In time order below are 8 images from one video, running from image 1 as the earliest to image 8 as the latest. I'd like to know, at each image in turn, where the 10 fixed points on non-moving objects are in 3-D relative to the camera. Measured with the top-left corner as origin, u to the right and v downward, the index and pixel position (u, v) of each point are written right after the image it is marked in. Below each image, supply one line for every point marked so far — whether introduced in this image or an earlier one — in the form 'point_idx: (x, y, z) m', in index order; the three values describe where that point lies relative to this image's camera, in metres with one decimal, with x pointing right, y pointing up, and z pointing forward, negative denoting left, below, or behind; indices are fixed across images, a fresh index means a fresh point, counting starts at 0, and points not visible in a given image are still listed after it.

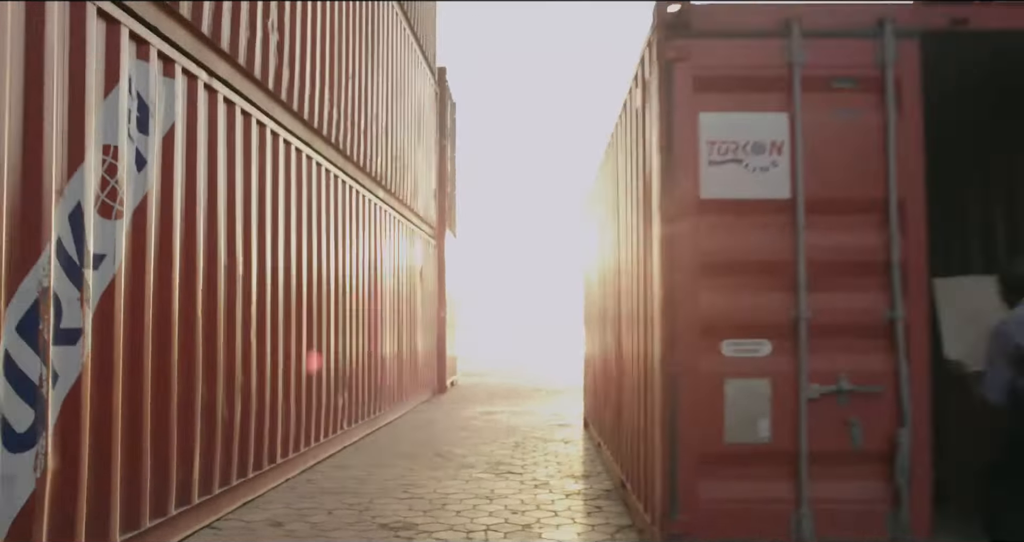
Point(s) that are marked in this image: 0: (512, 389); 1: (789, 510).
0: (0.0, -2.2, +15.3) m
1: (+1.3, -1.1, +3.8) m
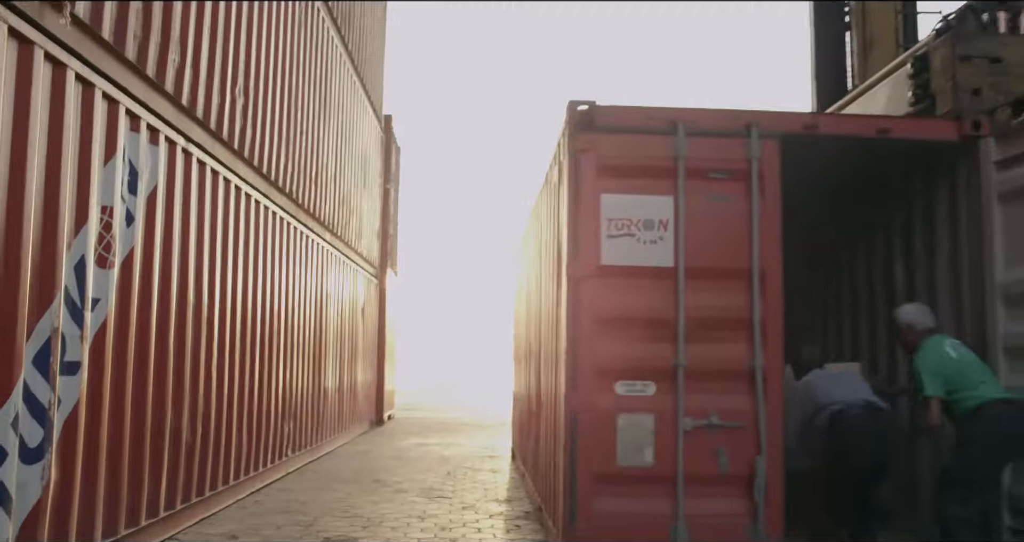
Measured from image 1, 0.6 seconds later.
0: (-1.3, -3.0, +15.9) m
1: (+0.9, -1.4, +4.6) m
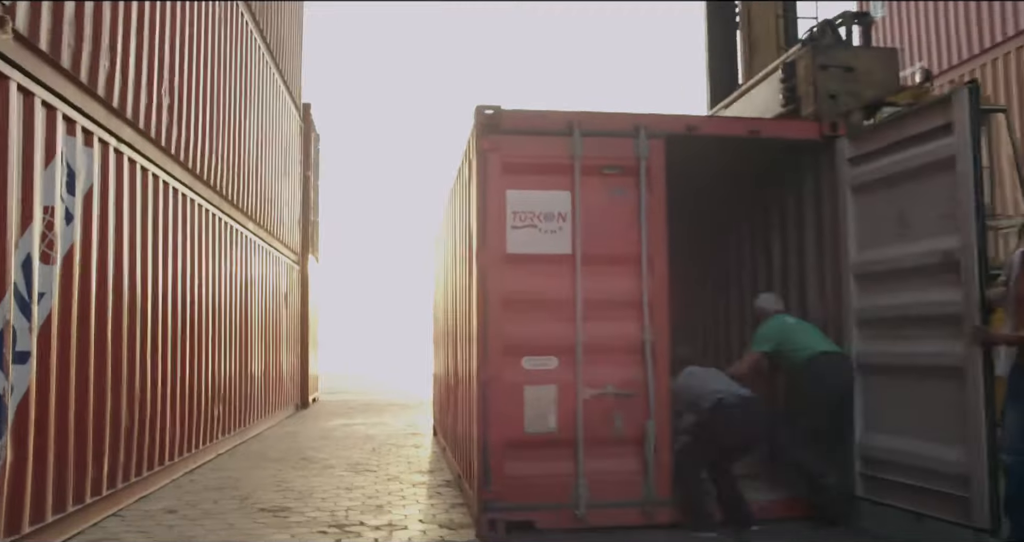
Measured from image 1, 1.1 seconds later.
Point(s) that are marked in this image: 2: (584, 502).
0: (-2.9, -2.7, +16.3) m
1: (+0.4, -1.3, +5.2) m
2: (+0.5, -1.5, +5.2) m
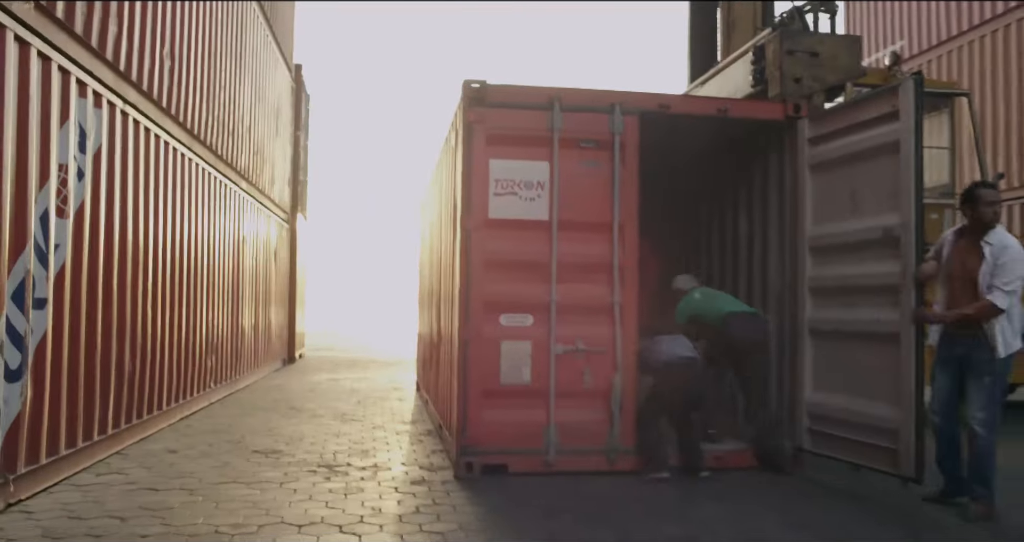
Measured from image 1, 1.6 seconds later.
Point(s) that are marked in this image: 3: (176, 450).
0: (-3.3, -1.9, +16.8) m
1: (+0.2, -1.1, +5.7) m
2: (+0.3, -1.2, +5.7) m
3: (-2.5, -1.3, +6.0) m
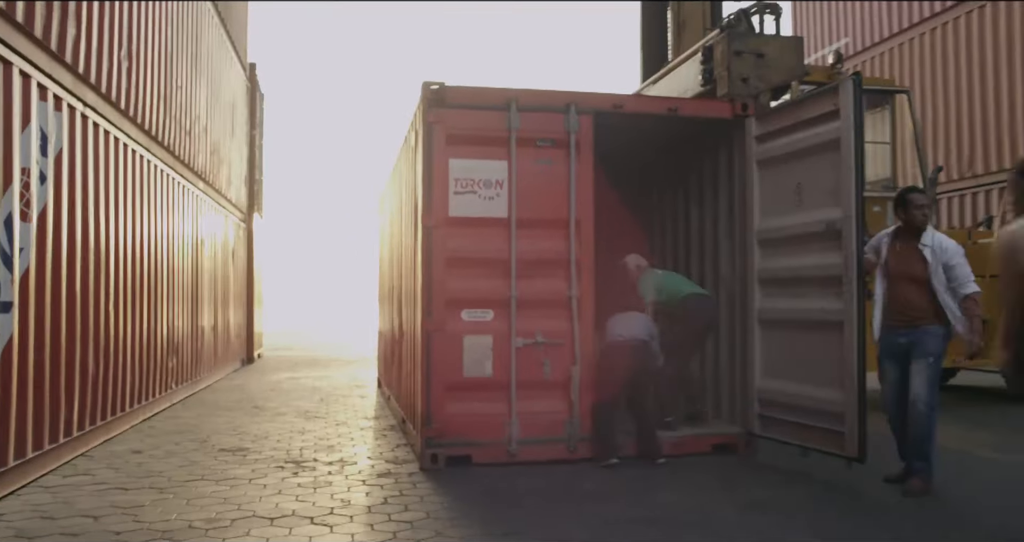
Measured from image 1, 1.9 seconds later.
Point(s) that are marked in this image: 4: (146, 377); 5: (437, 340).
0: (-4.1, -1.8, +16.8) m
1: (-0.1, -1.1, +5.9) m
2: (0.0, -1.2, +5.9) m
3: (-2.8, -1.4, +6.1) m
4: (-3.5, -1.0, +7.6) m
5: (-0.5, -0.5, +5.8) m
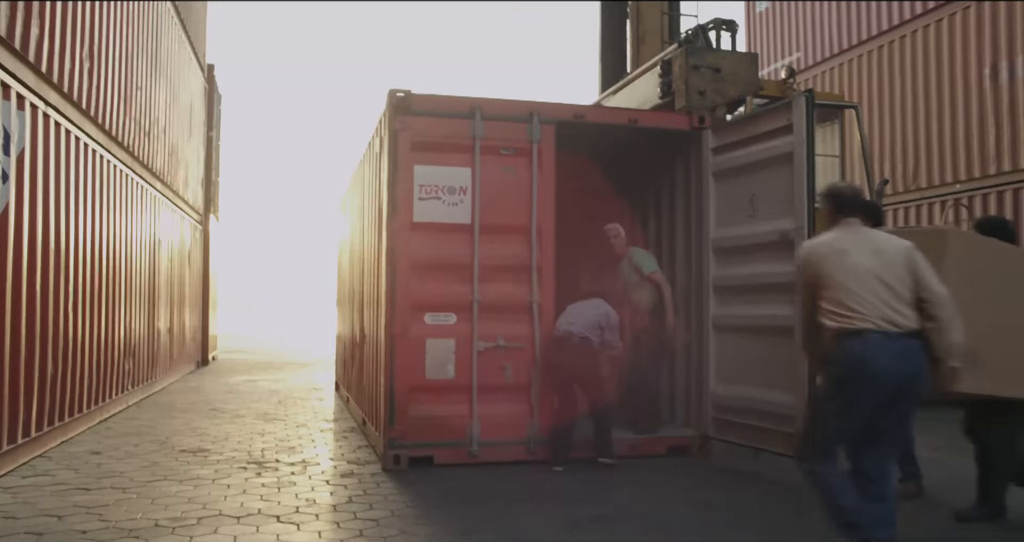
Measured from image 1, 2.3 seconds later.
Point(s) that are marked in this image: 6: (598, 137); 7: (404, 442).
0: (-5.0, -1.9, +16.7) m
1: (-0.3, -1.1, +6.0) m
2: (-0.3, -1.2, +6.0) m
3: (-3.1, -1.4, +6.0) m
4: (-3.8, -1.0, +7.5) m
5: (-0.8, -0.5, +5.9) m
6: (+0.7, +1.1, +6.9) m
7: (-0.8, -1.2, +5.9) m
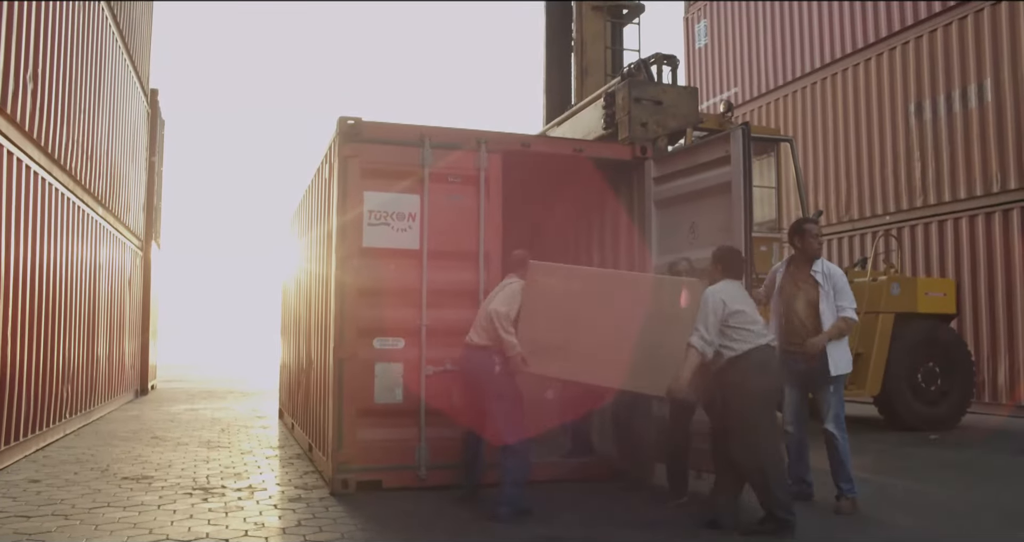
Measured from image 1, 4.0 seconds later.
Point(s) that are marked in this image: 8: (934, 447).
0: (-6.1, -2.4, +16.3) m
1: (-0.7, -1.3, +6.1) m
2: (-0.6, -1.4, +6.0) m
3: (-3.5, -1.5, +5.9) m
4: (-4.3, -1.2, +7.4) m
5: (-1.2, -0.7, +5.9) m
6: (+0.3, +0.9, +7.1) m
7: (-1.2, -1.4, +5.9) m
8: (+4.3, -1.8, +8.2) m
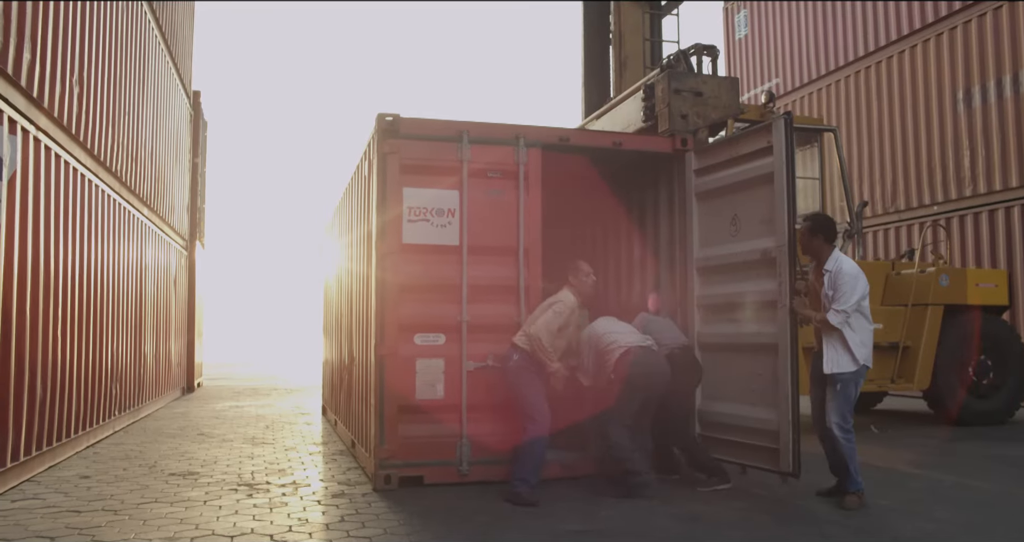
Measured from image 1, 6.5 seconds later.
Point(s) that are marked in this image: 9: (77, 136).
0: (-5.2, -2.4, +16.6) m
1: (-0.4, -1.3, +6.1) m
2: (-0.3, -1.4, +6.0) m
3: (-3.2, -1.5, +6.0) m
4: (-3.9, -1.2, +7.5) m
5: (-0.9, -0.7, +5.9) m
6: (+0.6, +1.0, +7.0) m
7: (-0.9, -1.4, +5.9) m
8: (+4.7, -1.7, +8.0) m
9: (-3.8, +1.2, +7.0) m
